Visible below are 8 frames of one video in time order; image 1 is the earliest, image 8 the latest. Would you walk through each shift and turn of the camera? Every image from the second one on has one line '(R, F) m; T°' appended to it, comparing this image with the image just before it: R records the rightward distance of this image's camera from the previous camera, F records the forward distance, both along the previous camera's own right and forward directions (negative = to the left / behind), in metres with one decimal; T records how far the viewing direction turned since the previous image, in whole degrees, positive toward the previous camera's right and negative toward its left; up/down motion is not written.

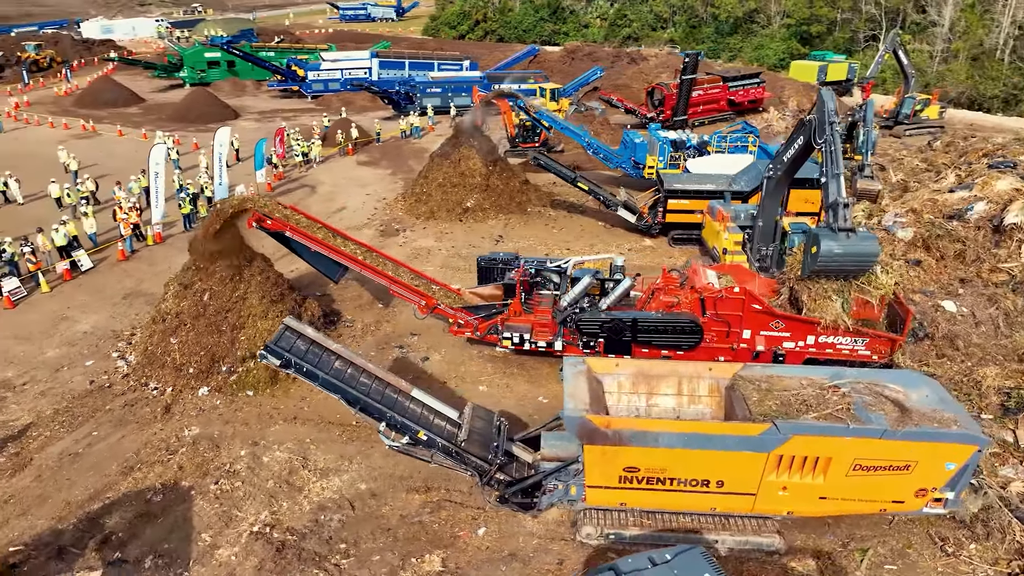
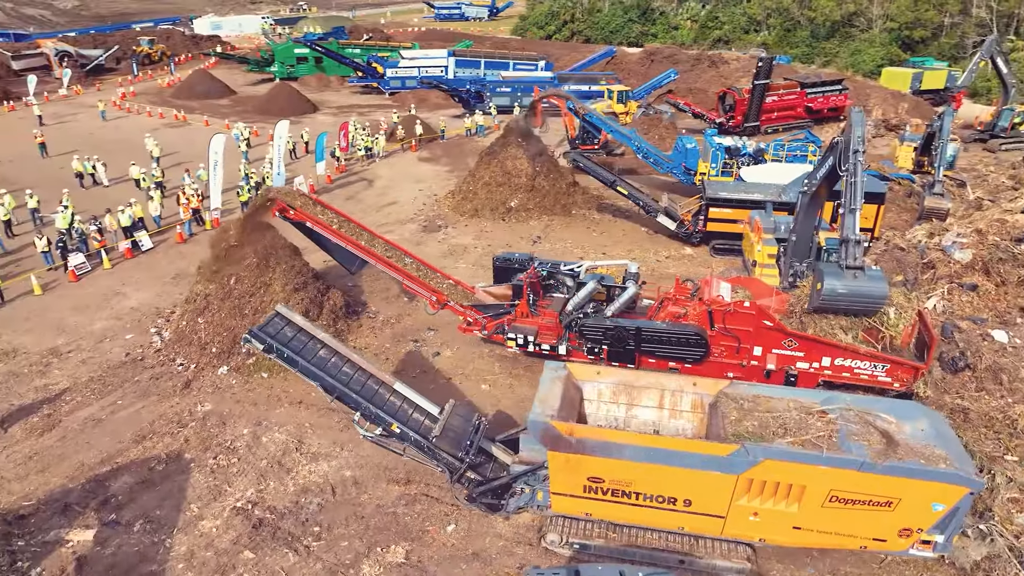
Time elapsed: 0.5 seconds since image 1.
(+1.2, +0.1) m; -7°
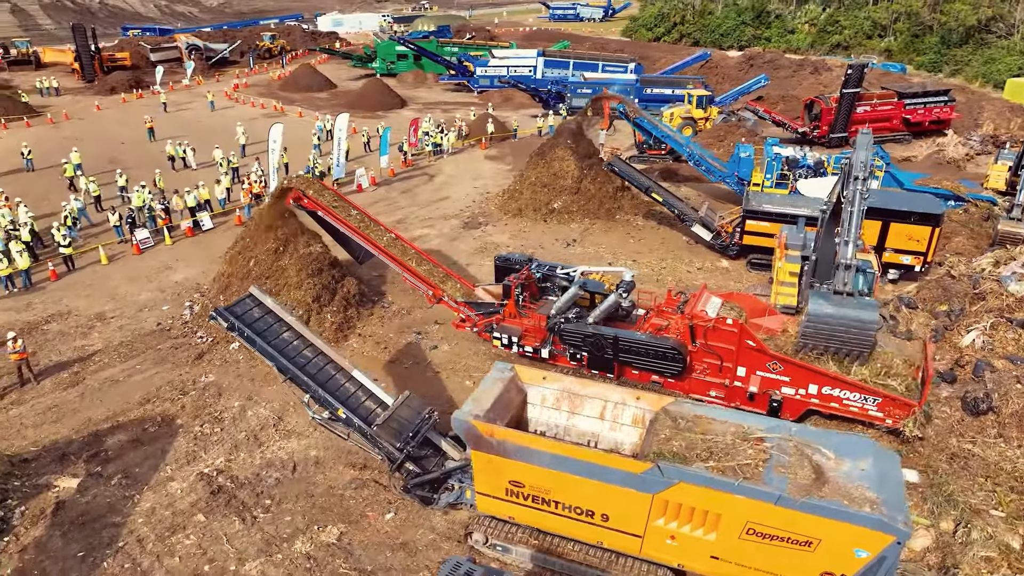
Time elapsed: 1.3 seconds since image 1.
(+1.9, +0.1) m; -9°
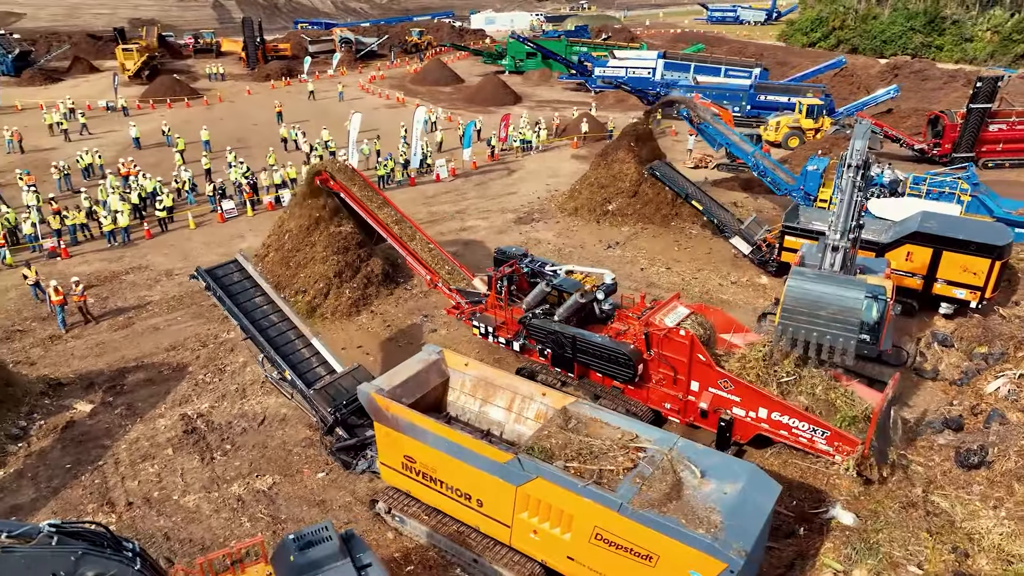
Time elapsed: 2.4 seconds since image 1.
(+2.6, 0.0) m; -12°
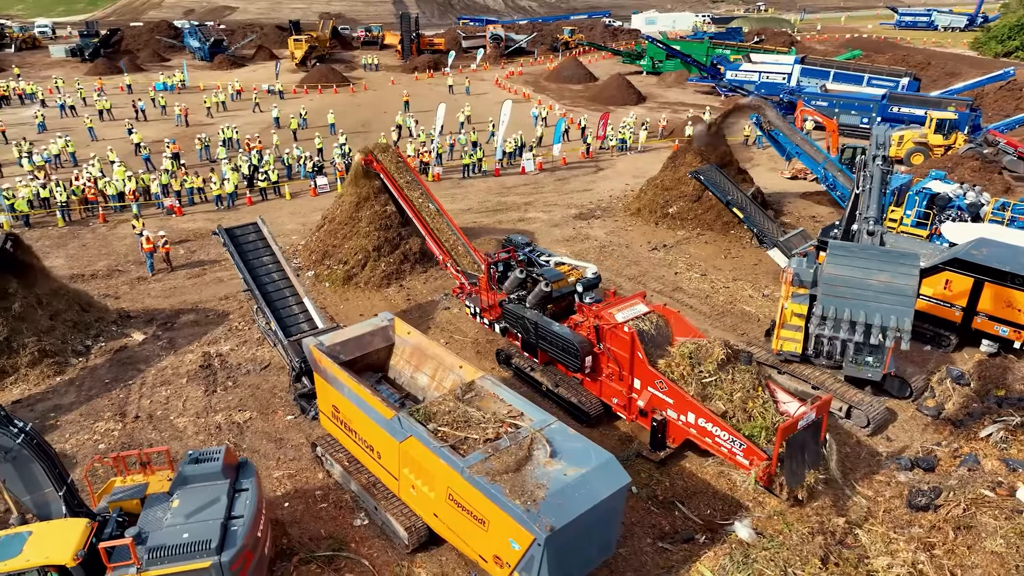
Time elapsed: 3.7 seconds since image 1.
(+2.8, -0.2) m; -13°
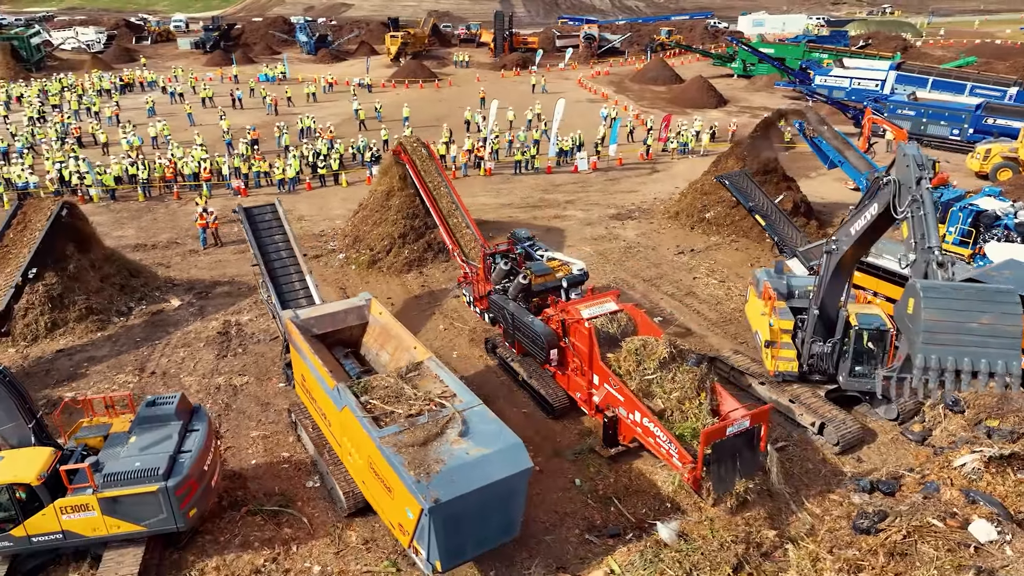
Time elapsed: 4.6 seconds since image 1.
(+1.8, -0.2) m; -8°
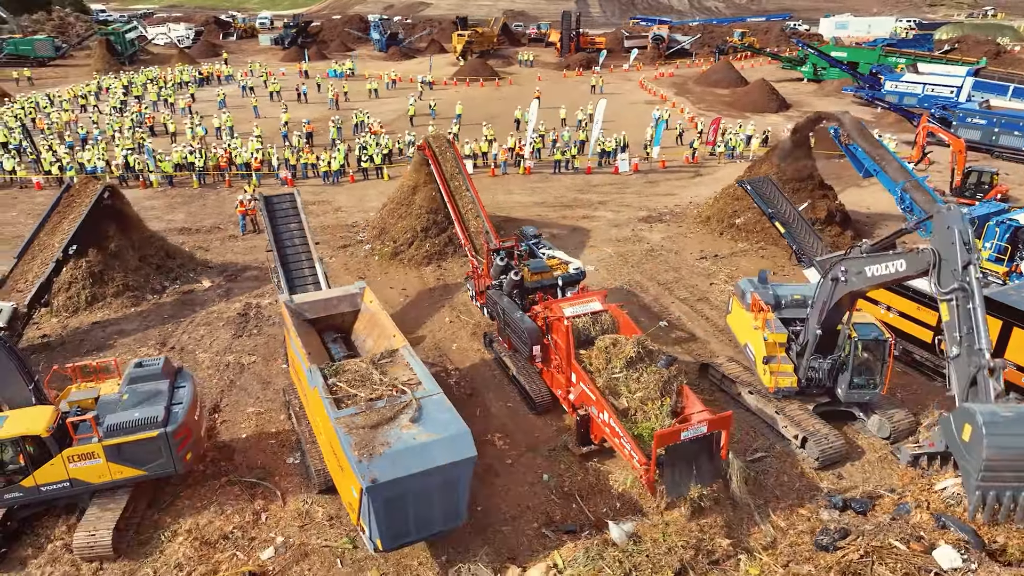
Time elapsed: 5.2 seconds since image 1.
(+1.2, -0.1) m; -6°
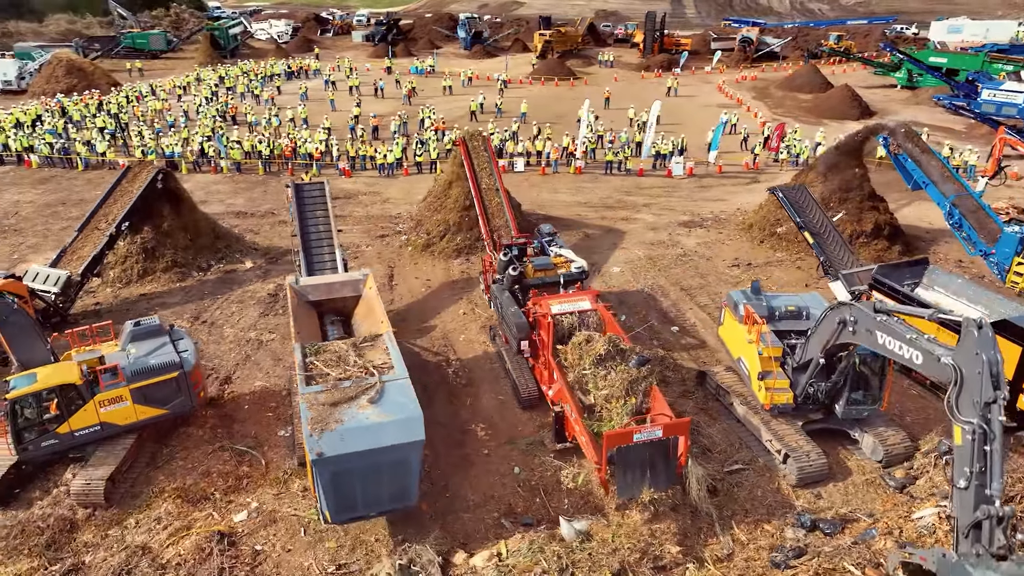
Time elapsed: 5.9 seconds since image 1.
(+1.4, -0.1) m; -7°
